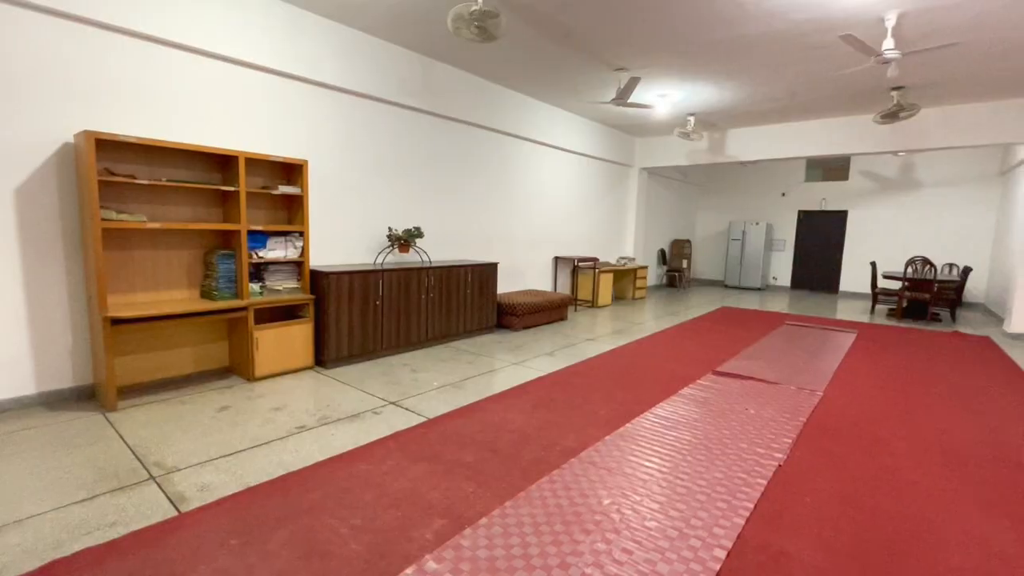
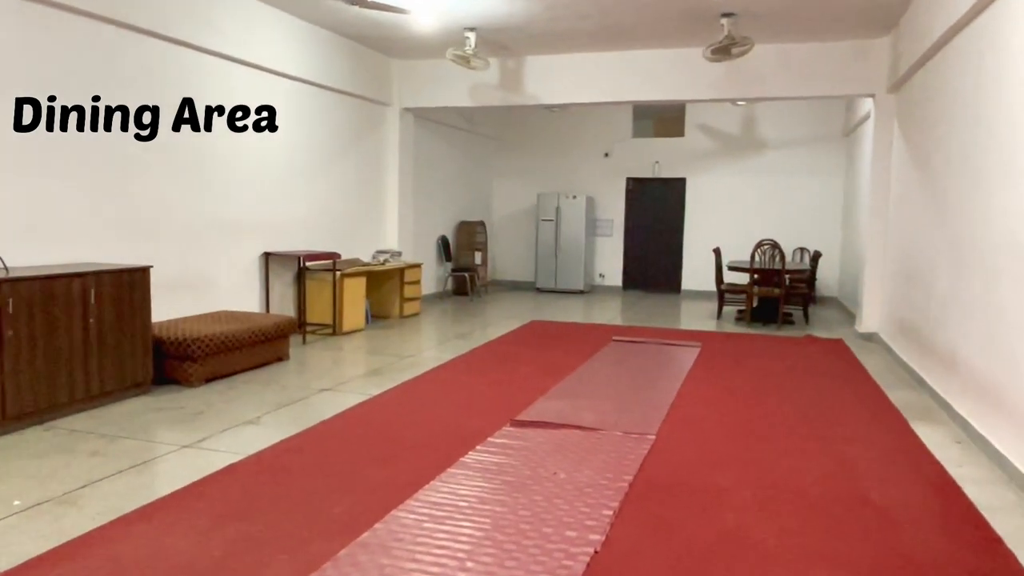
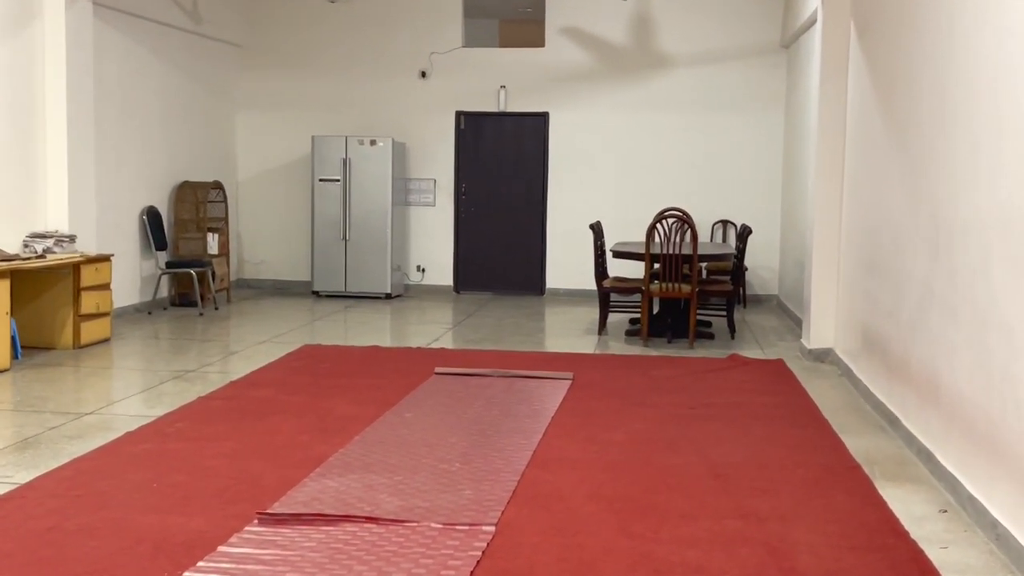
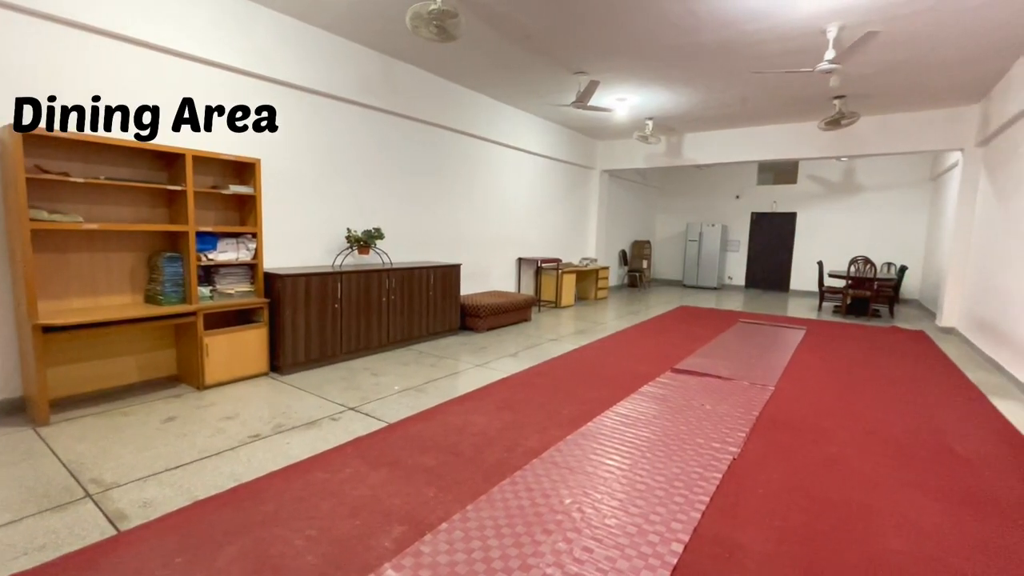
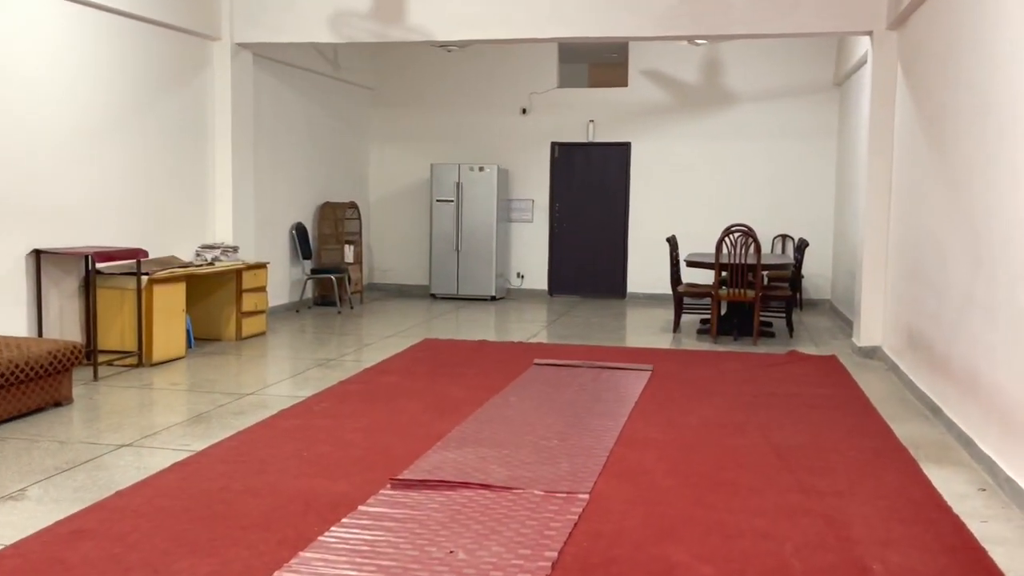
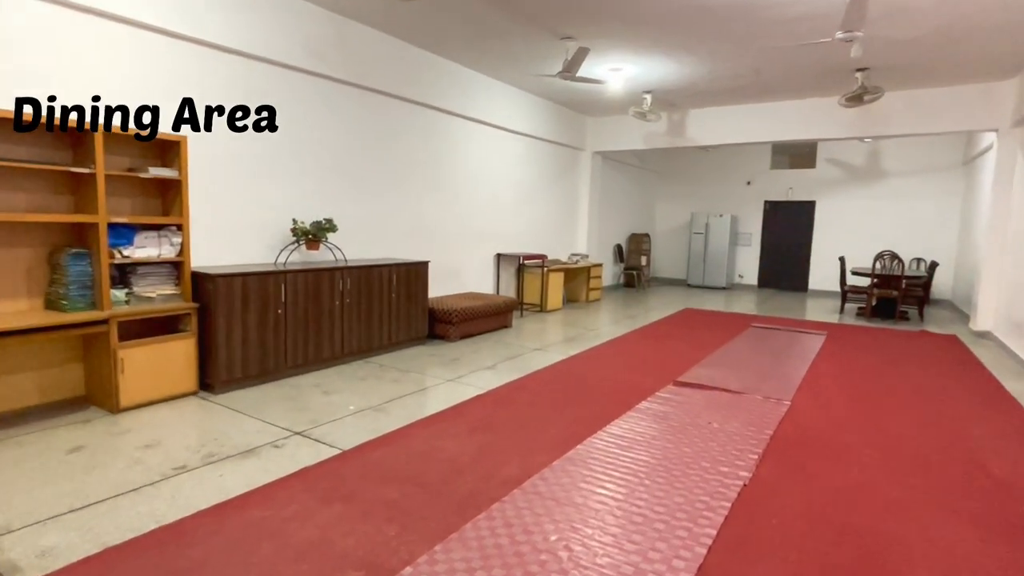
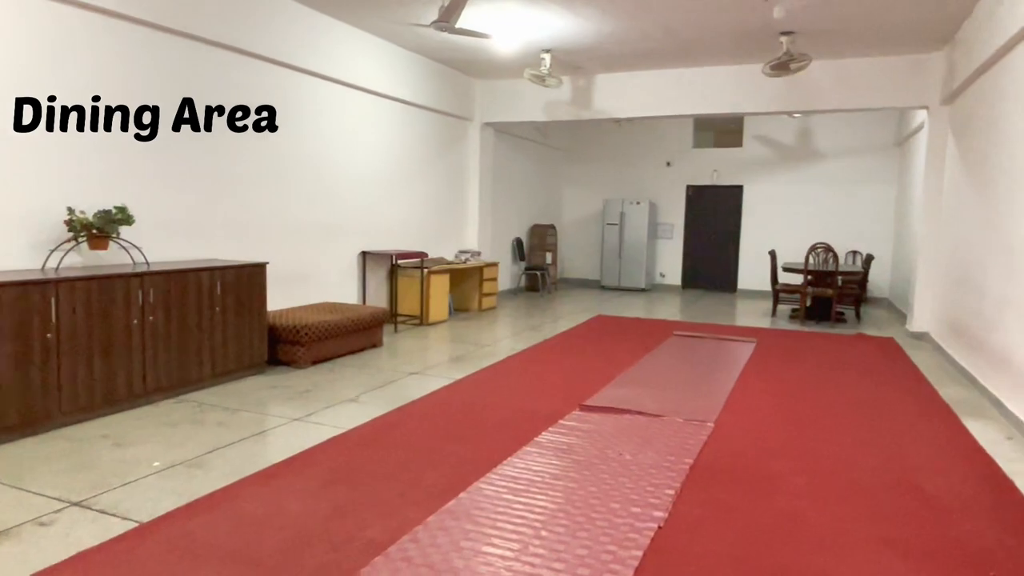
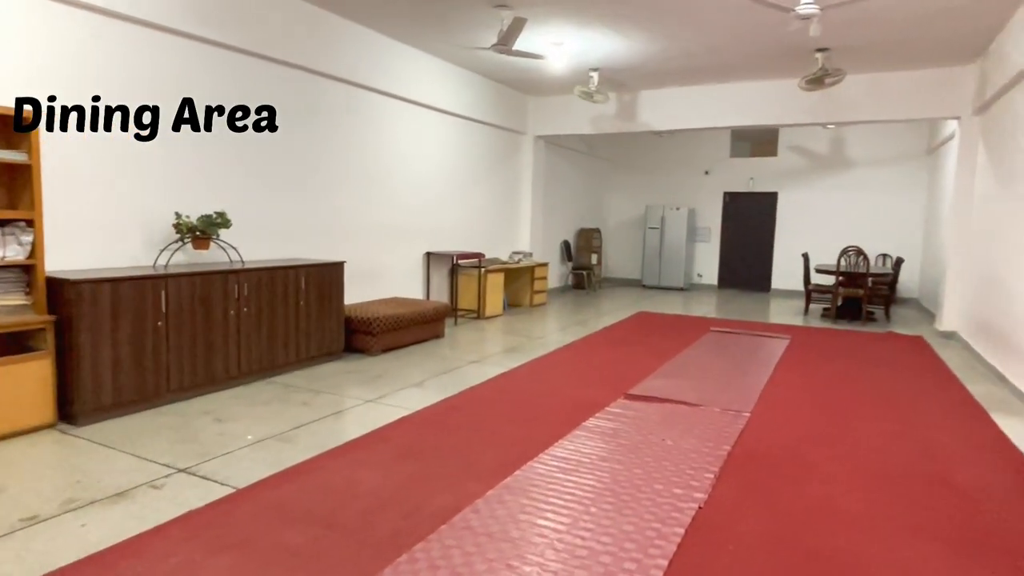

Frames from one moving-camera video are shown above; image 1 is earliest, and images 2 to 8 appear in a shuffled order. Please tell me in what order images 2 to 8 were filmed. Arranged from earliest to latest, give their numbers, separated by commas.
4, 6, 8, 7, 2, 5, 3
